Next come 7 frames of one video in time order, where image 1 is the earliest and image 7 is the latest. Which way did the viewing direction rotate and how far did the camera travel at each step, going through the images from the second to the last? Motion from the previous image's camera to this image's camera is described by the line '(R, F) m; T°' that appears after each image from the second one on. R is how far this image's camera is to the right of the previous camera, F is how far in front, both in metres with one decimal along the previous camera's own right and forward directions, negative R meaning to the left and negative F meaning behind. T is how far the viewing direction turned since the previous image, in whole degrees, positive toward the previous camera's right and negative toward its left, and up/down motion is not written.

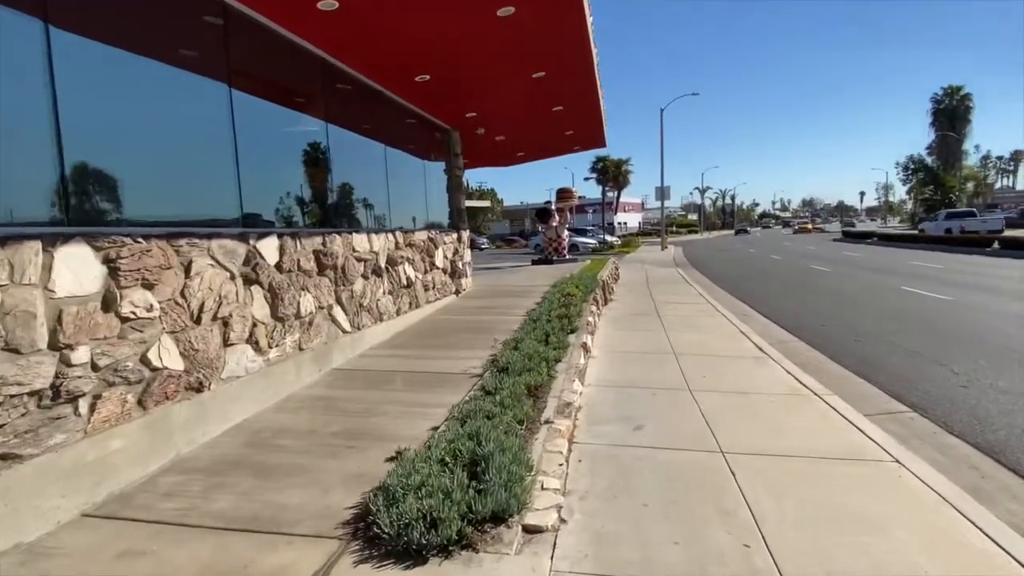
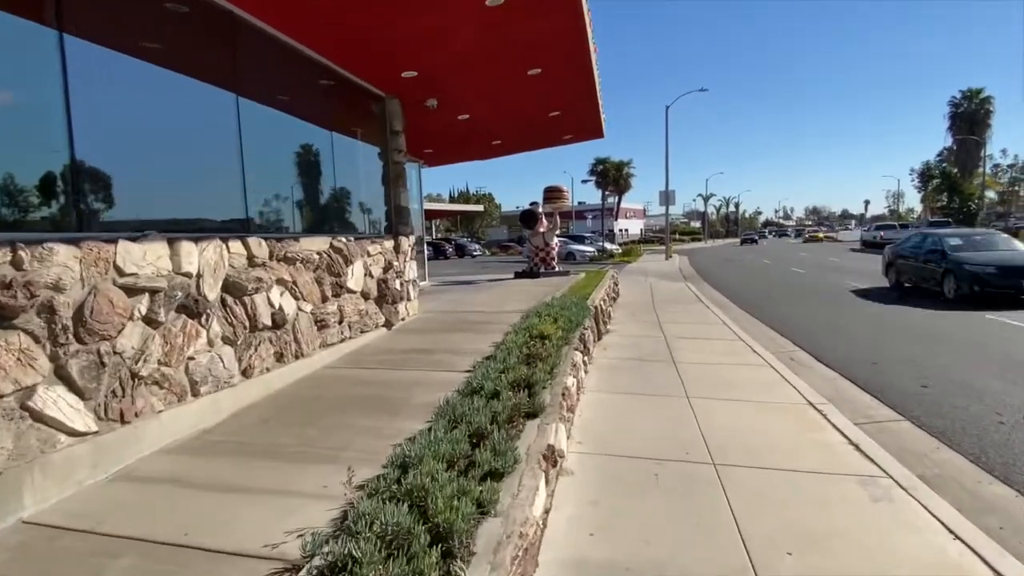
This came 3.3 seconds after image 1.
(+0.7, +3.3) m; 0°
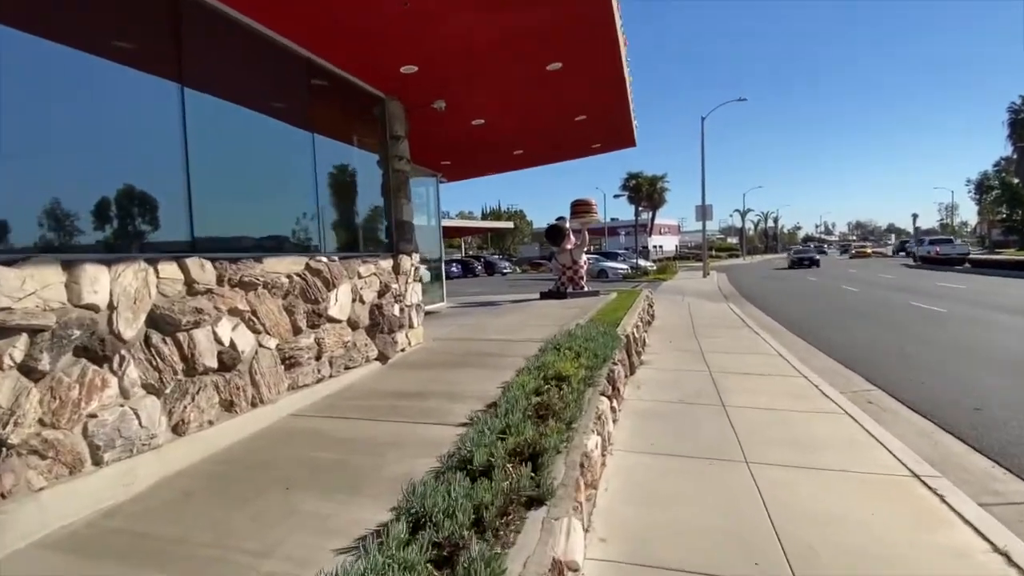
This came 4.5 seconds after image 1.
(+0.2, +1.2) m; -3°
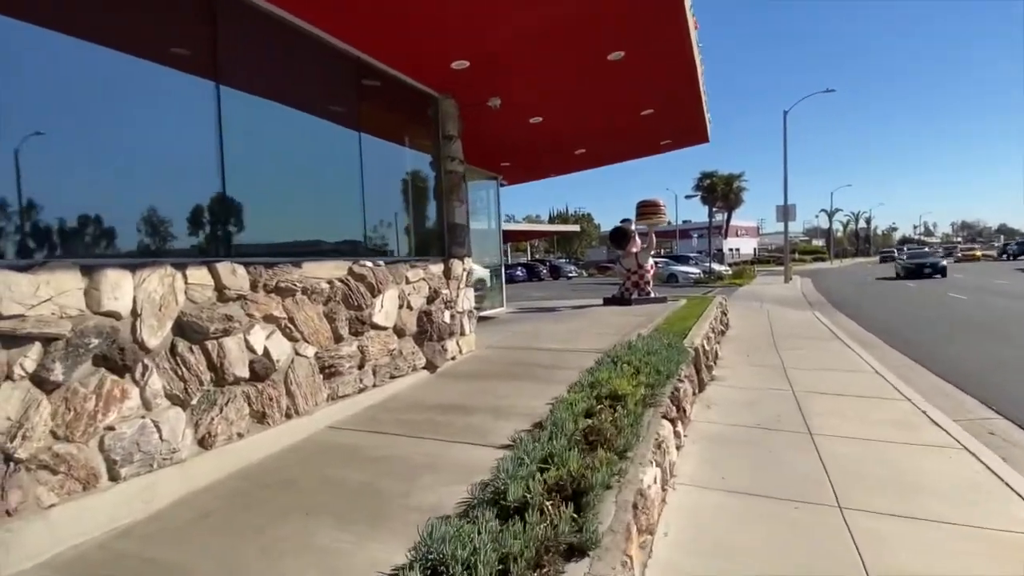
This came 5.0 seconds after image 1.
(+0.2, +0.5) m; -7°
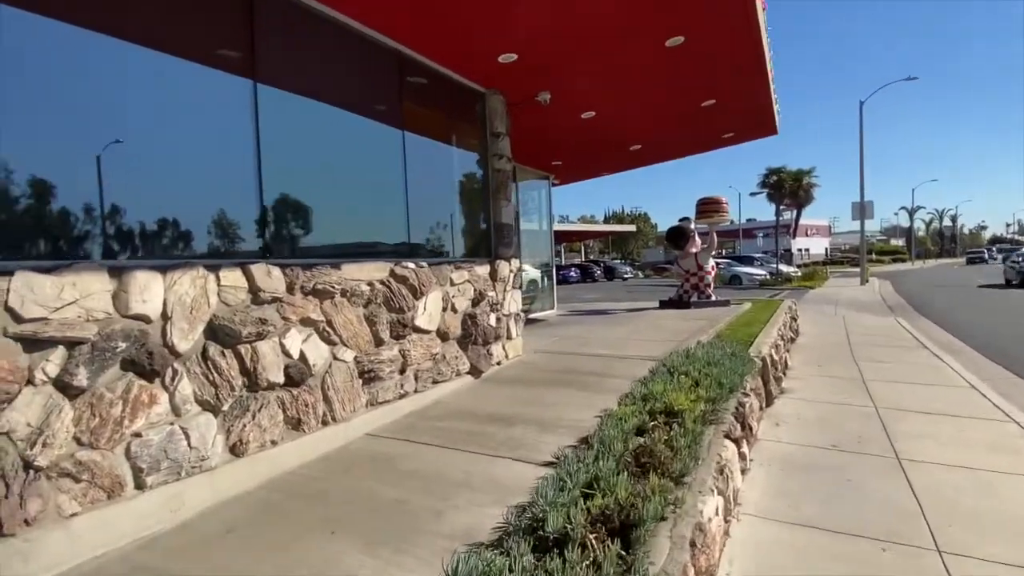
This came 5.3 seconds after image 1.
(+0.1, +0.3) m; -6°
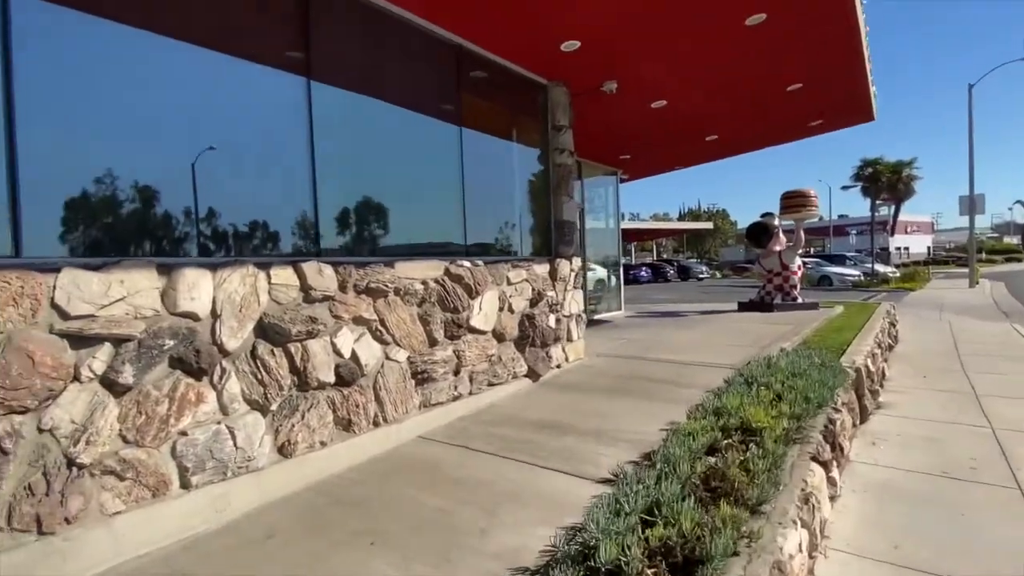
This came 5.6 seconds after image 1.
(+0.1, +0.3) m; -7°
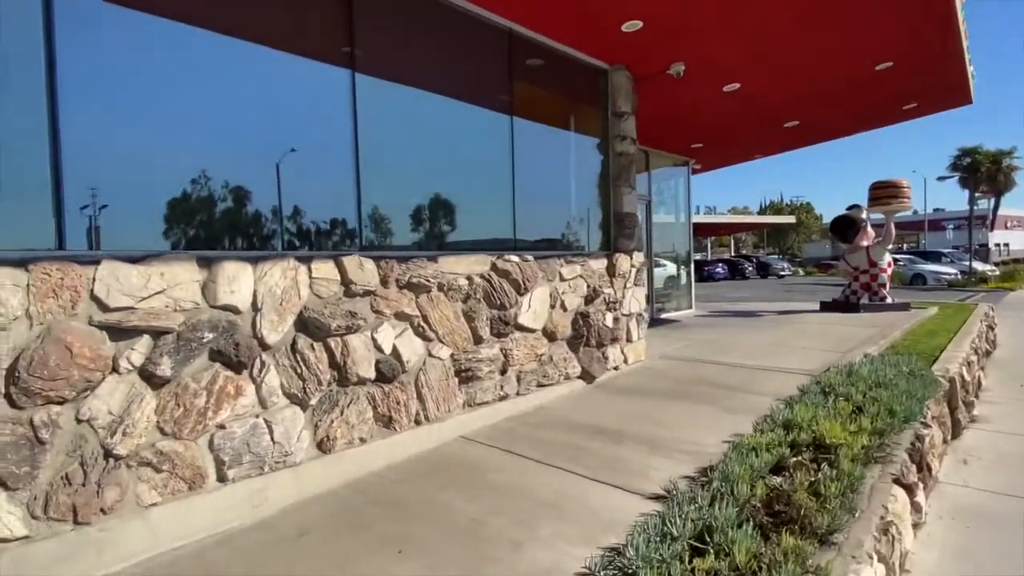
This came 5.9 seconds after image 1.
(+0.1, +0.2) m; -7°
